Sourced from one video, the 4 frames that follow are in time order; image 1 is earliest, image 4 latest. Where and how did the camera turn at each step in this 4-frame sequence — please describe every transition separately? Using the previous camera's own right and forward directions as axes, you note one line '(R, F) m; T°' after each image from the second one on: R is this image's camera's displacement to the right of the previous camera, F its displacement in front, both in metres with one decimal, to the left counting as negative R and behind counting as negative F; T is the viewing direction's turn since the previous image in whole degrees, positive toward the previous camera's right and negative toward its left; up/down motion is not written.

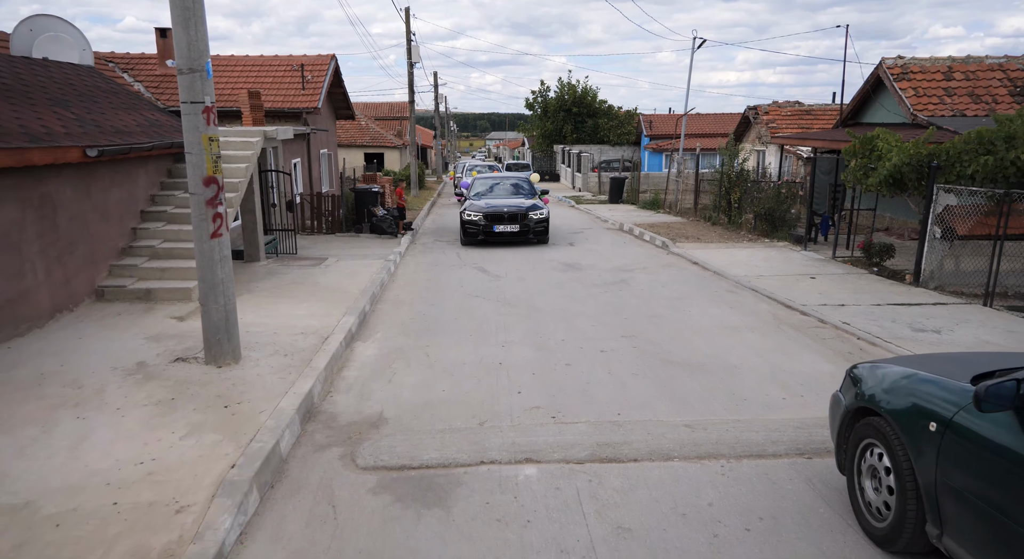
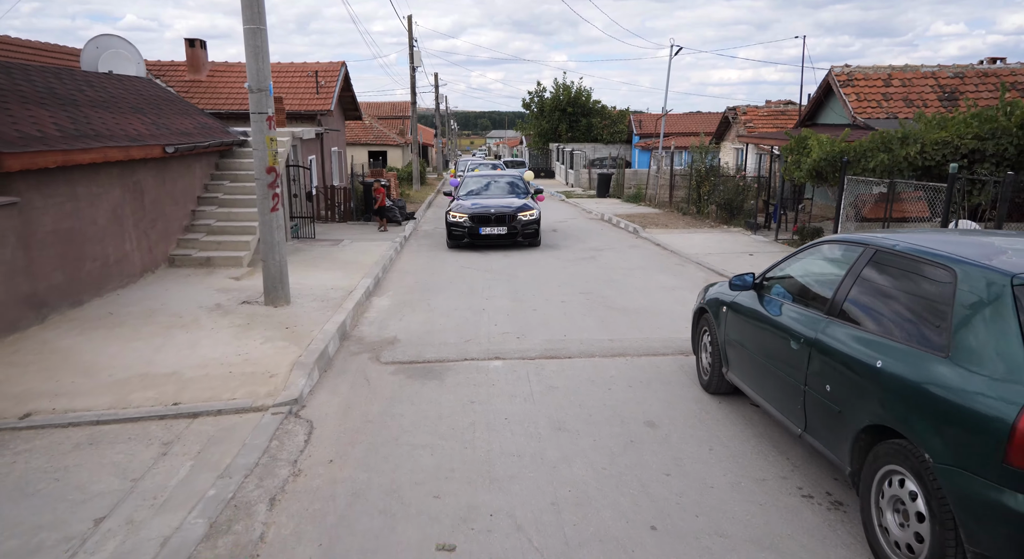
(+0.3, -2.0) m; 0°
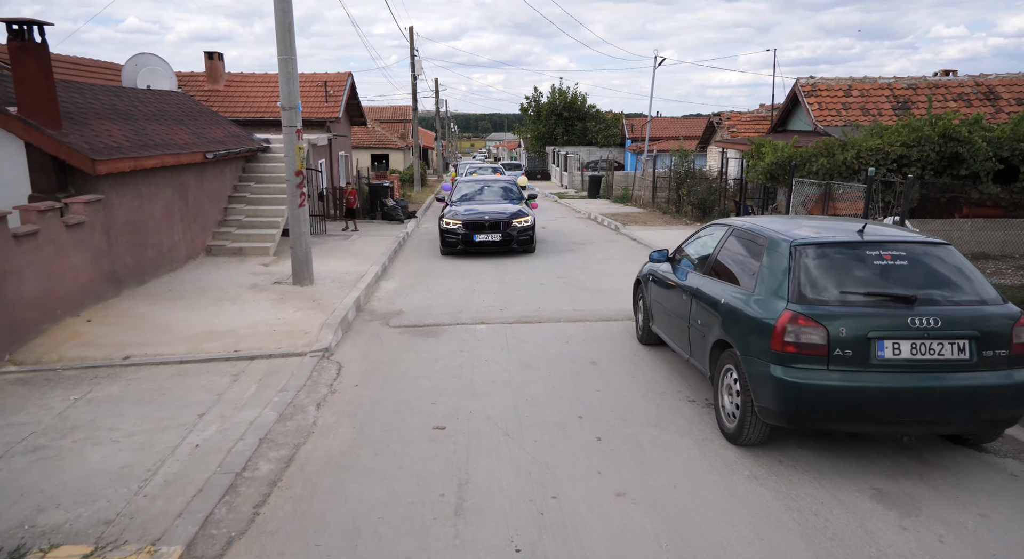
(+0.2, -1.6) m; 0°
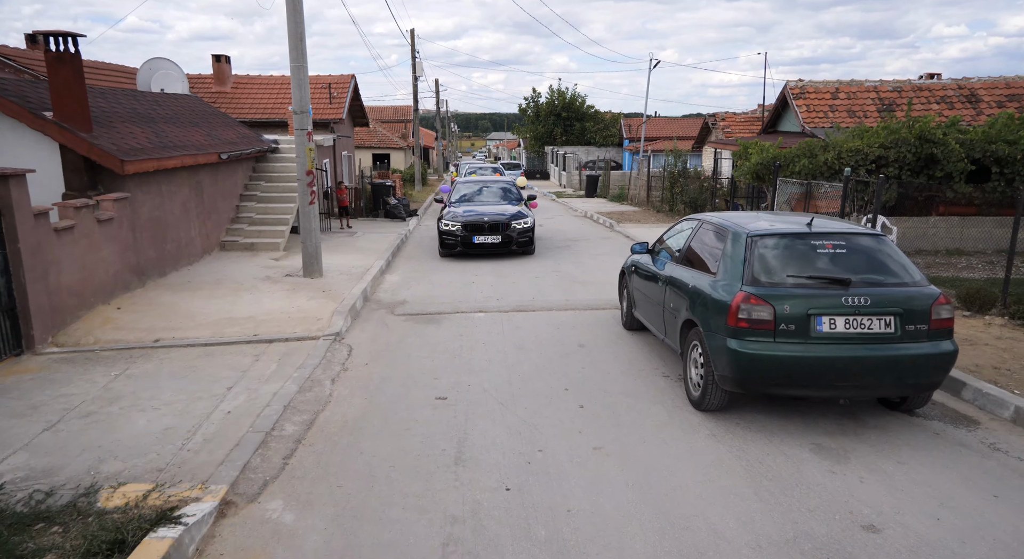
(+0.1, -0.6) m; 0°
